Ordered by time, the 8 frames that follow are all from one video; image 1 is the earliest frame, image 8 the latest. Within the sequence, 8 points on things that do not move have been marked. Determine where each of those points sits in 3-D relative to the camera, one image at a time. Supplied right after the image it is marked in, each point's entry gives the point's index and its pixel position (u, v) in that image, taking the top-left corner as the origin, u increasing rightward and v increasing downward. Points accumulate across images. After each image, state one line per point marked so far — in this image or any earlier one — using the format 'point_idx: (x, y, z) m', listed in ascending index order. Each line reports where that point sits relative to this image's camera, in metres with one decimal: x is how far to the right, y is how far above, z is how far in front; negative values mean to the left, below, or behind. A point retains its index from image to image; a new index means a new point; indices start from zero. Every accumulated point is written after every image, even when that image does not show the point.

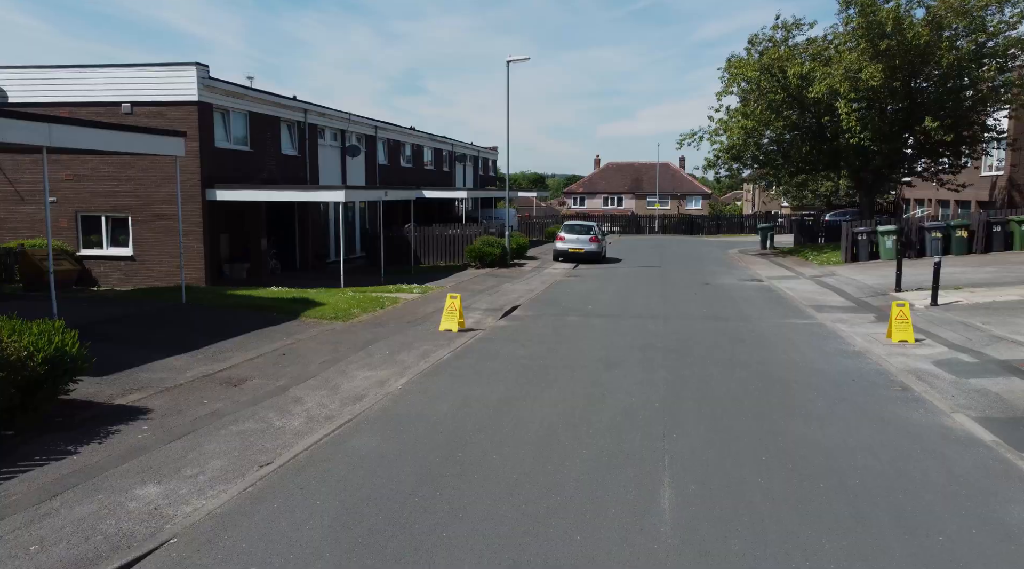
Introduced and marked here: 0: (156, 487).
0: (-0.9, -0.5, +2.2) m
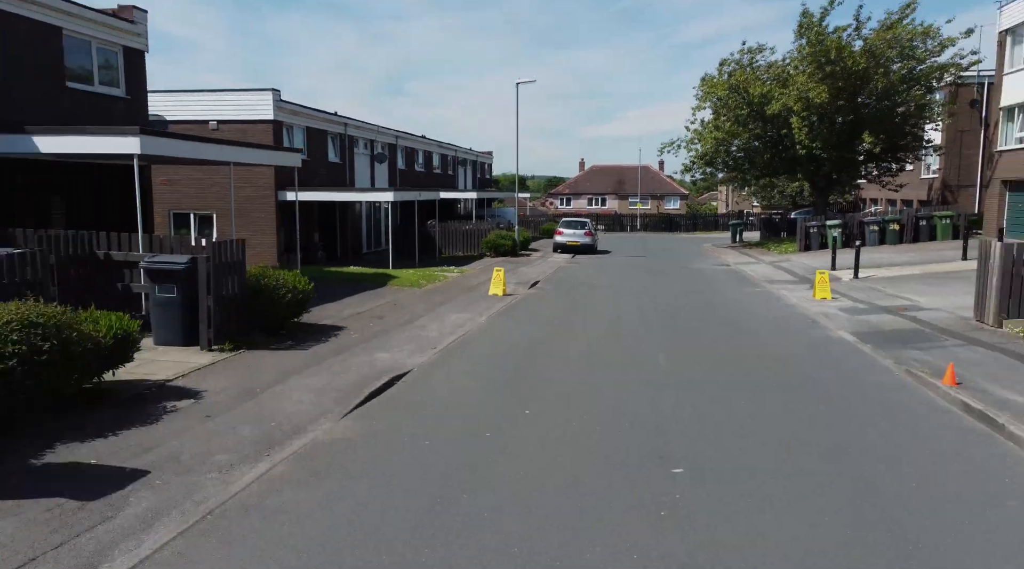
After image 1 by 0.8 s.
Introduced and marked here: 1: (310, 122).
0: (-0.6, -0.3, +4.0) m
1: (-2.5, +2.0, +10.3) m
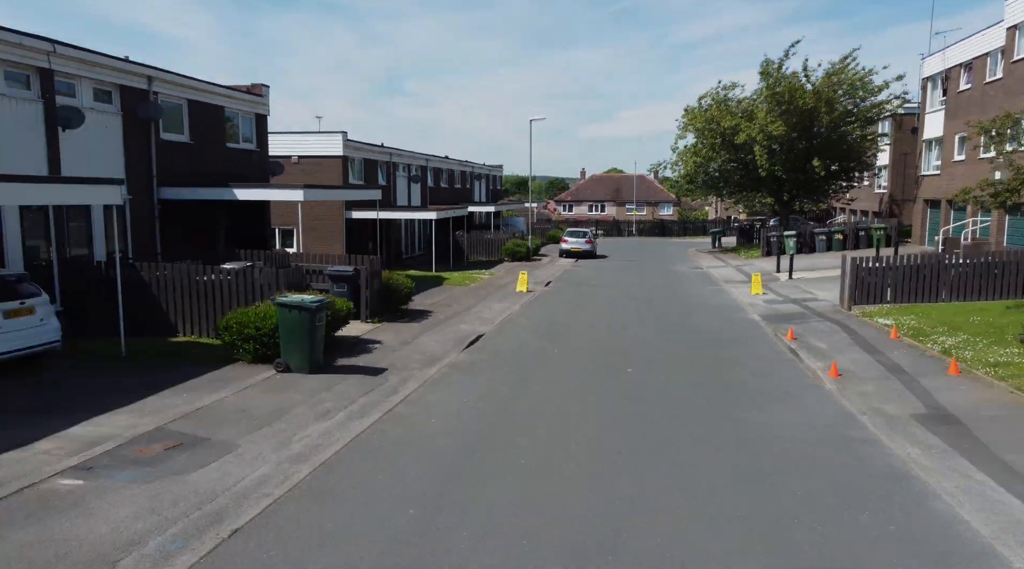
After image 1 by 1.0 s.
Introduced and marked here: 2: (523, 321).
0: (-0.4, -0.3, +6.6) m
1: (-2.2, +2.0, +12.9) m
2: (+0.1, -0.3, +7.1) m
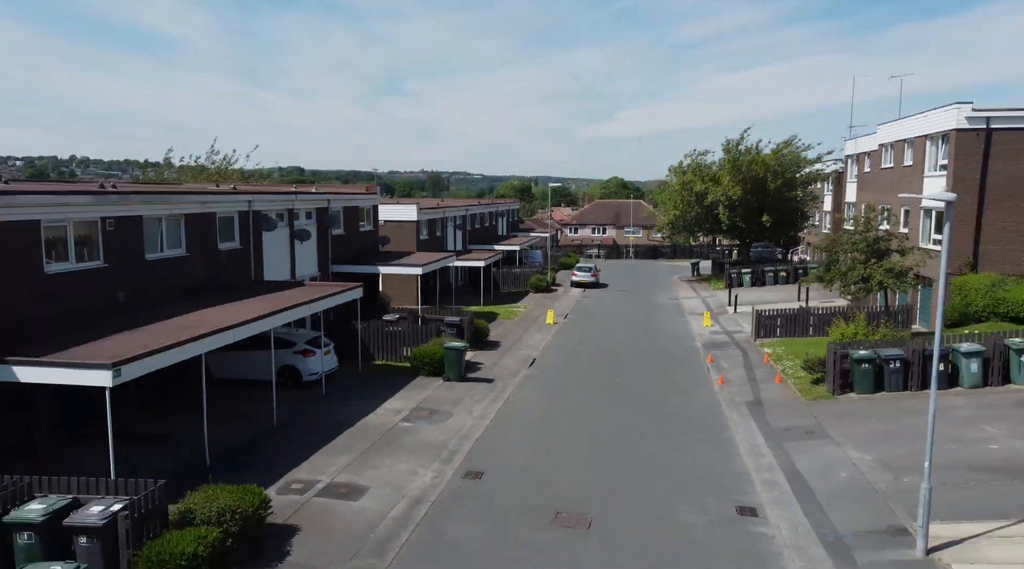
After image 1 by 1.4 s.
0: (+0.1, -0.9, +11.2) m
1: (-1.7, +1.5, +17.5) m
2: (+0.6, -0.9, +11.6) m
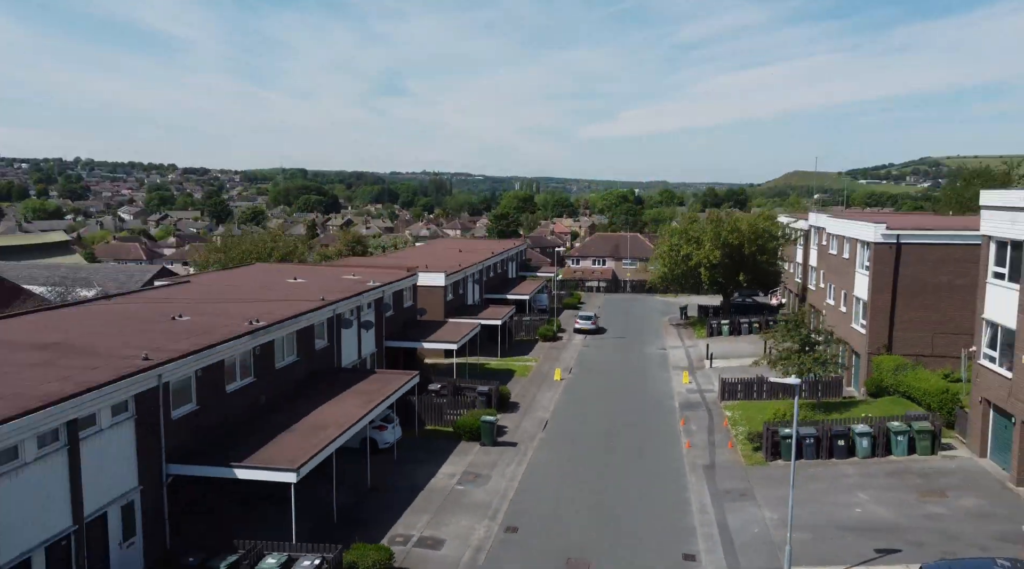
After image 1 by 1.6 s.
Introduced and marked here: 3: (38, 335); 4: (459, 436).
0: (+0.4, -2.2, +14.2) m
1: (-1.4, +0.2, +20.5) m
2: (+0.9, -2.2, +14.7) m
3: (-5.1, -0.6, +9.1) m
4: (-0.8, -2.3, +12.4) m
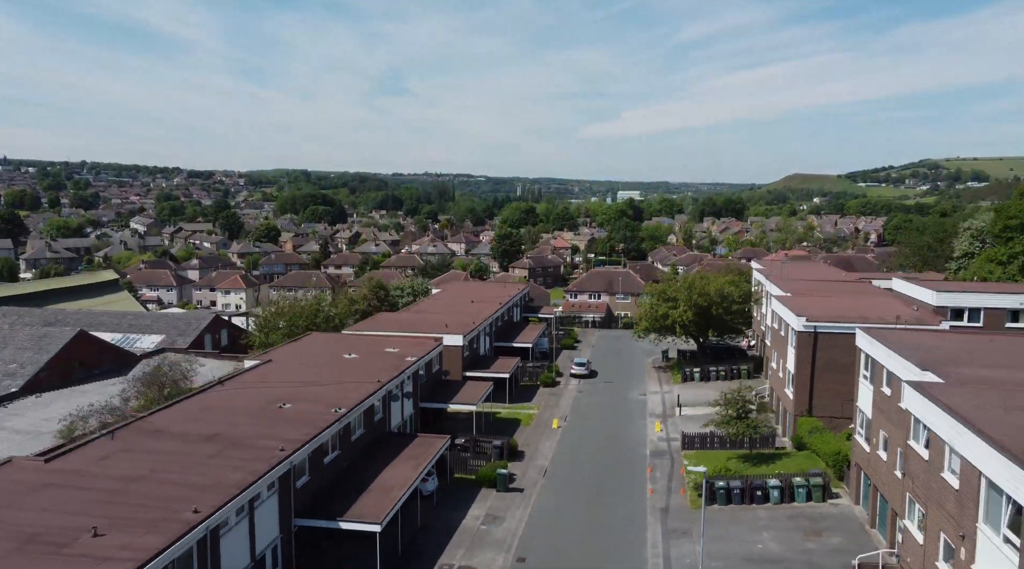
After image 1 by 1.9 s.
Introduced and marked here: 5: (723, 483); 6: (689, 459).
0: (+0.6, -3.9, +18.4) m
1: (-1.3, -1.5, +24.7) m
2: (+1.0, -3.9, +18.8) m
3: (-5.0, -2.3, +13.3) m
4: (-0.6, -3.9, +16.6) m
5: (+3.8, -3.6, +15.0) m
6: (+3.8, -3.8, +17.9) m
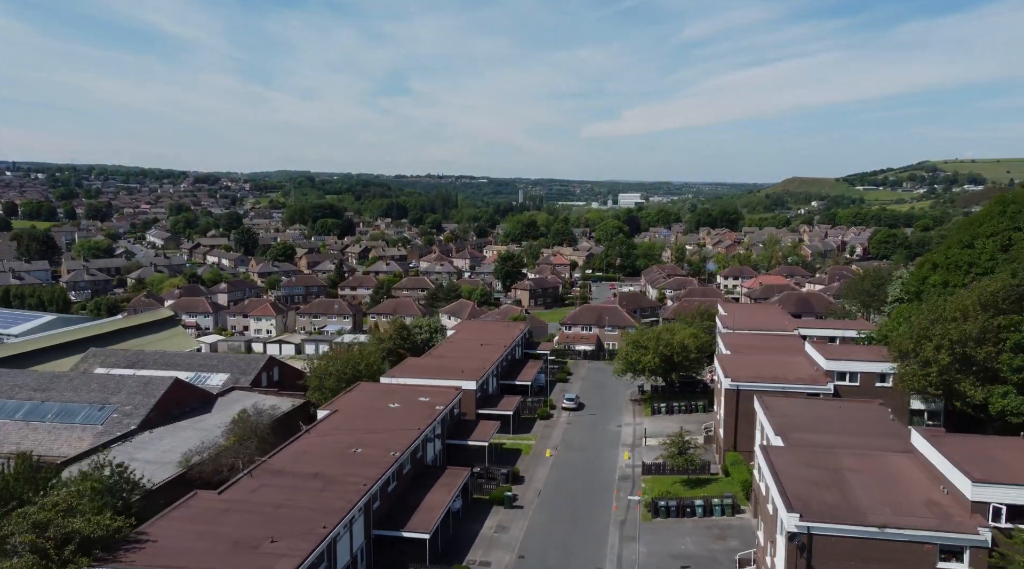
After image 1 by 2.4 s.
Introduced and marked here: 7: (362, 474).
0: (+0.7, -5.9, +24.8) m
1: (-1.2, -3.6, +31.1) m
2: (+1.1, -5.9, +25.2) m
3: (-4.9, -4.3, +19.7) m
4: (-0.6, -6.0, +23.0) m
5: (+3.9, -5.6, +21.4) m
6: (+3.9, -5.8, +24.3) m
7: (-3.5, -4.4, +19.4) m
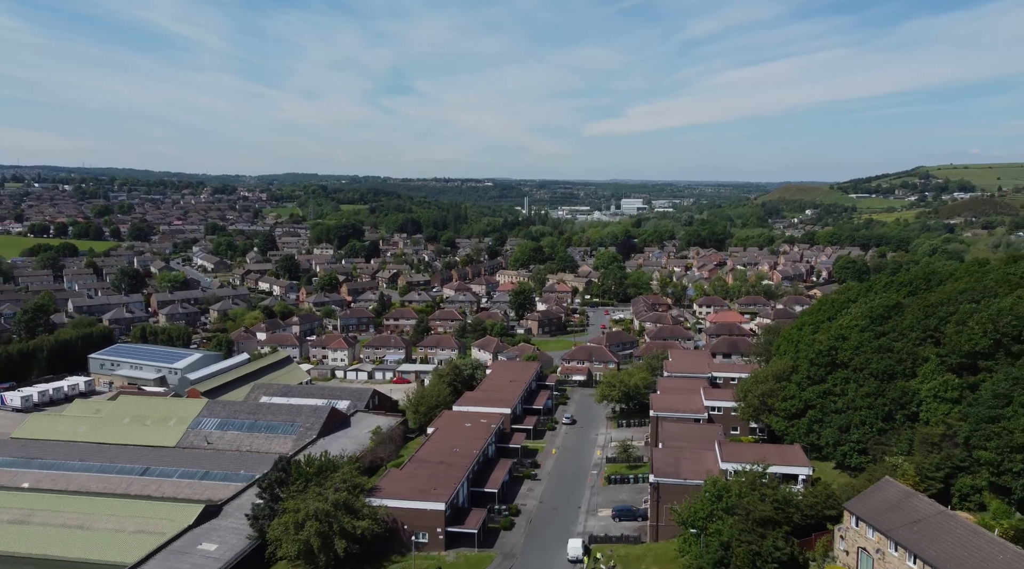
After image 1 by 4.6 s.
0: (+1.9, -9.9, +44.9) m
1: (0.0, -7.5, +51.2) m
2: (+2.3, -9.9, +45.4) m
3: (-3.8, -8.3, +39.9) m
4: (+0.6, -9.9, +43.1) m
5: (+5.0, -9.5, +41.5) m
6: (+5.1, -9.7, +44.4) m
7: (-2.4, -8.4, +39.5) m
